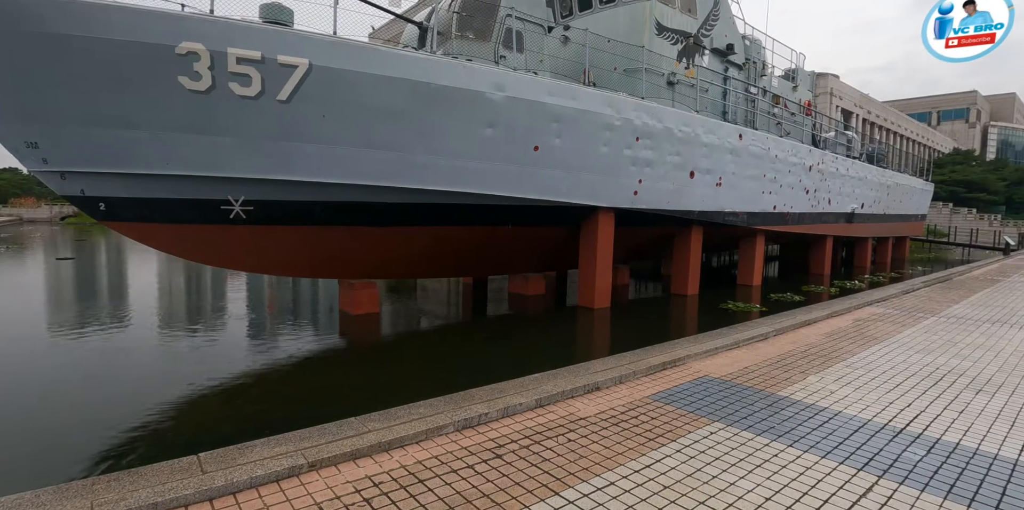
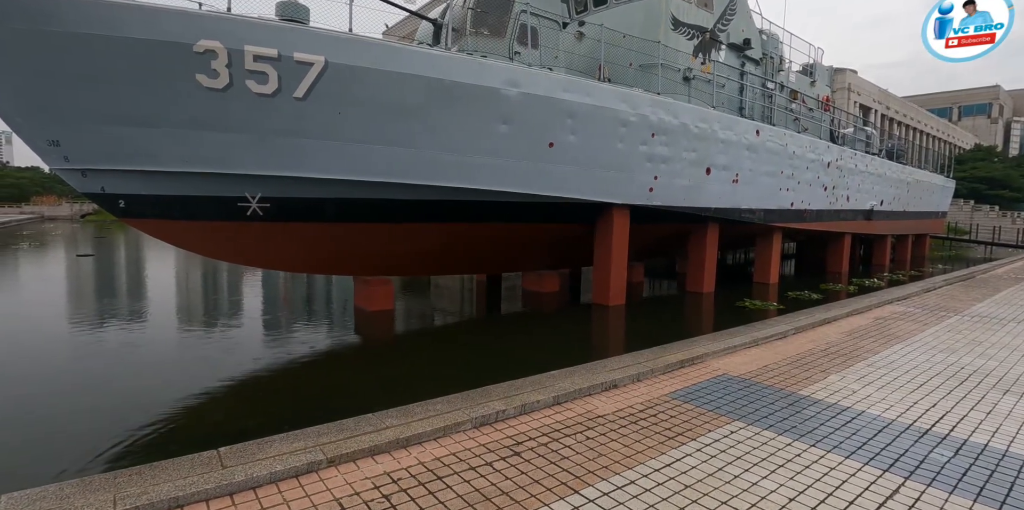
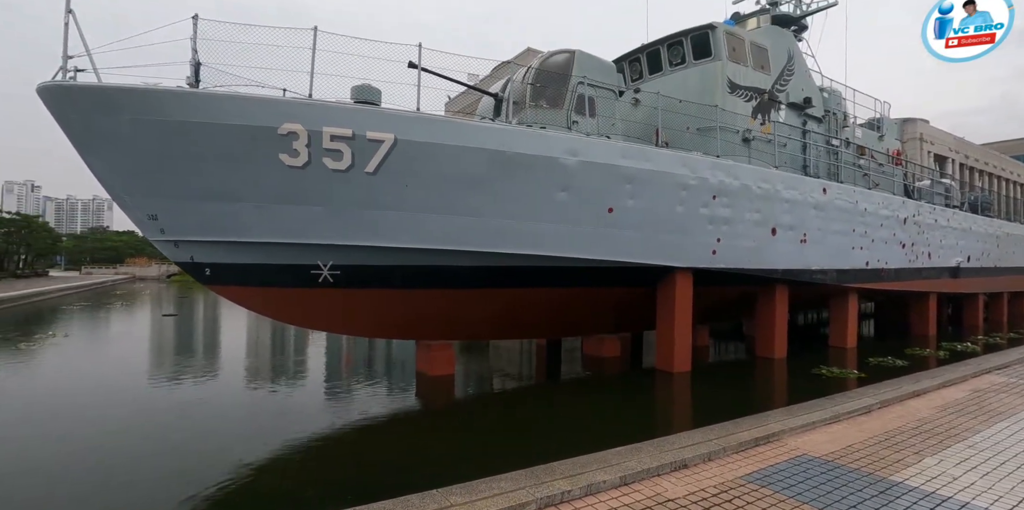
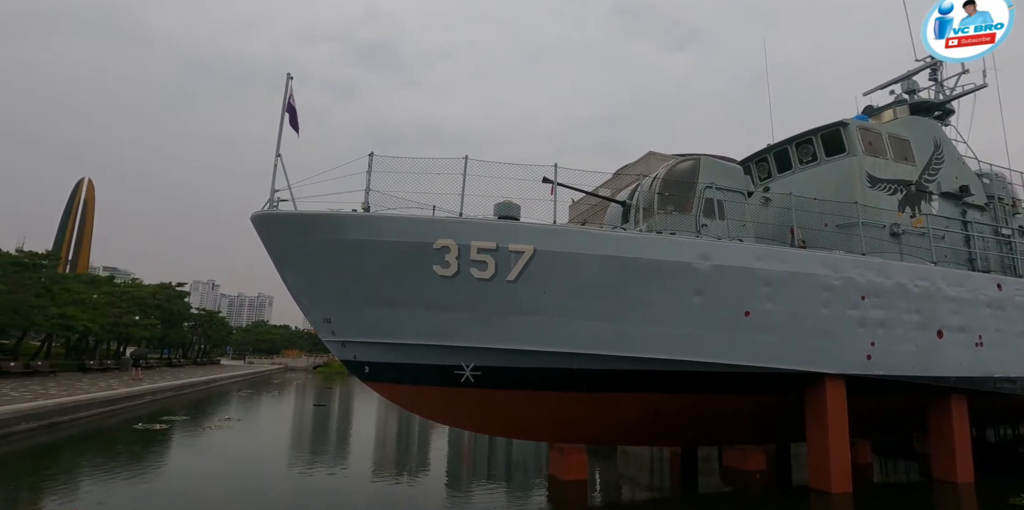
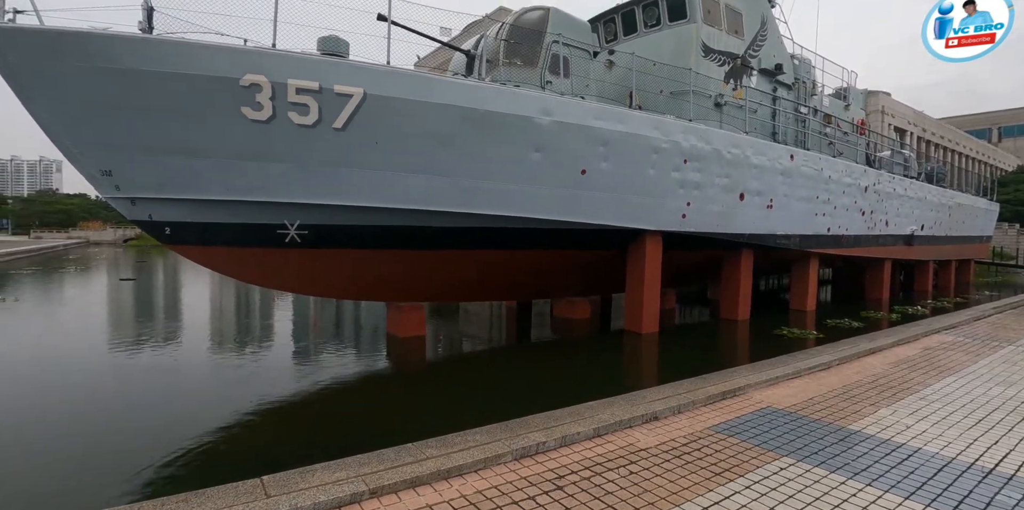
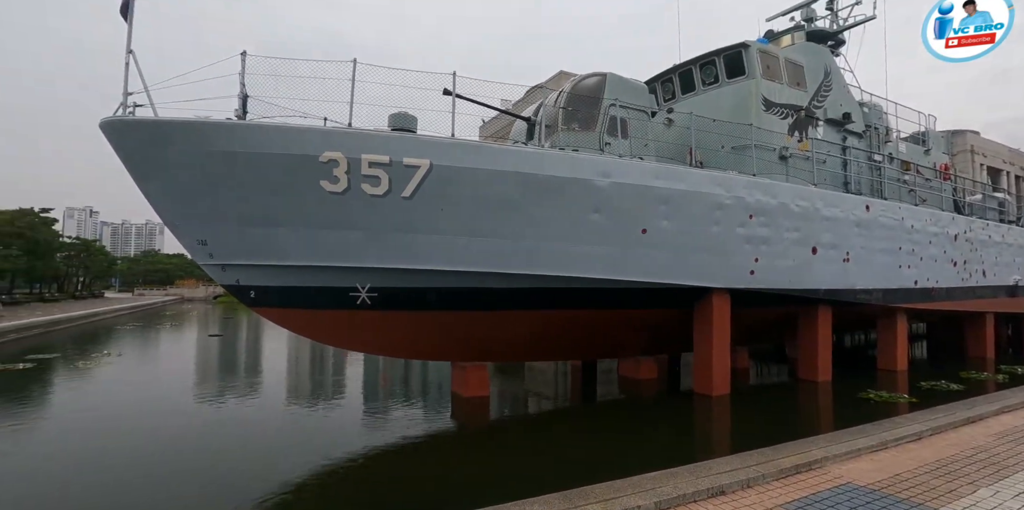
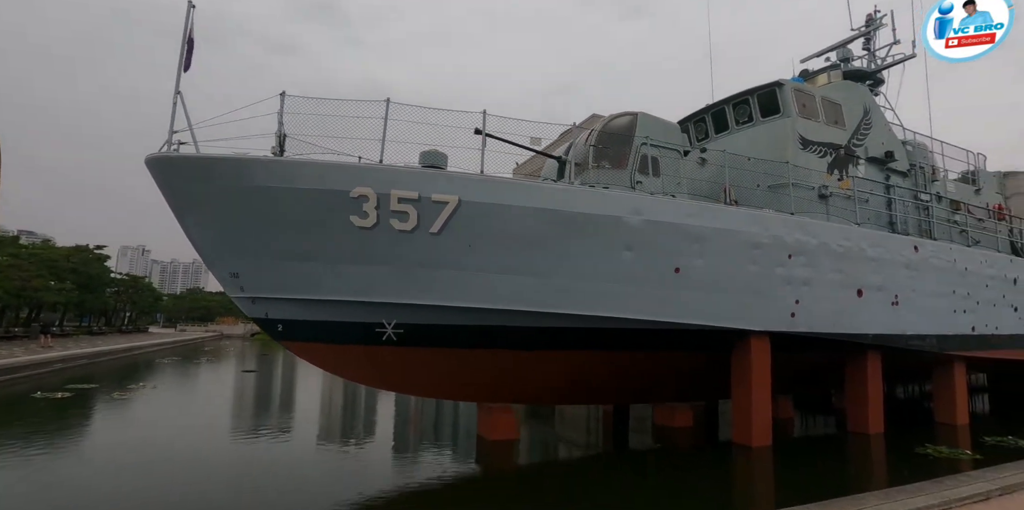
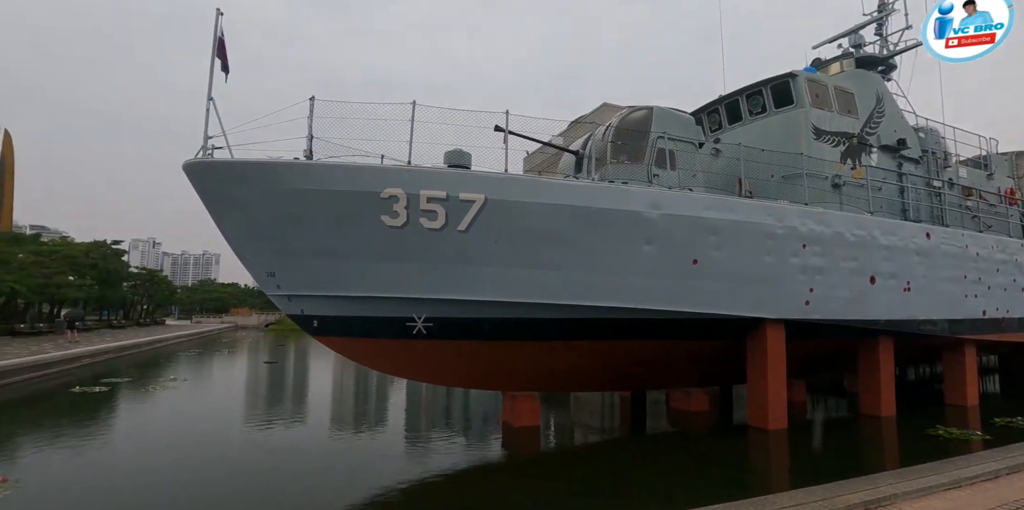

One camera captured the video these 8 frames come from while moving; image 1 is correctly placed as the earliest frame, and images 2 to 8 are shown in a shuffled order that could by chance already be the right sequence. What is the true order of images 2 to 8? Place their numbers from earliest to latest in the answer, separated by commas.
2, 5, 3, 6, 8, 4, 7
